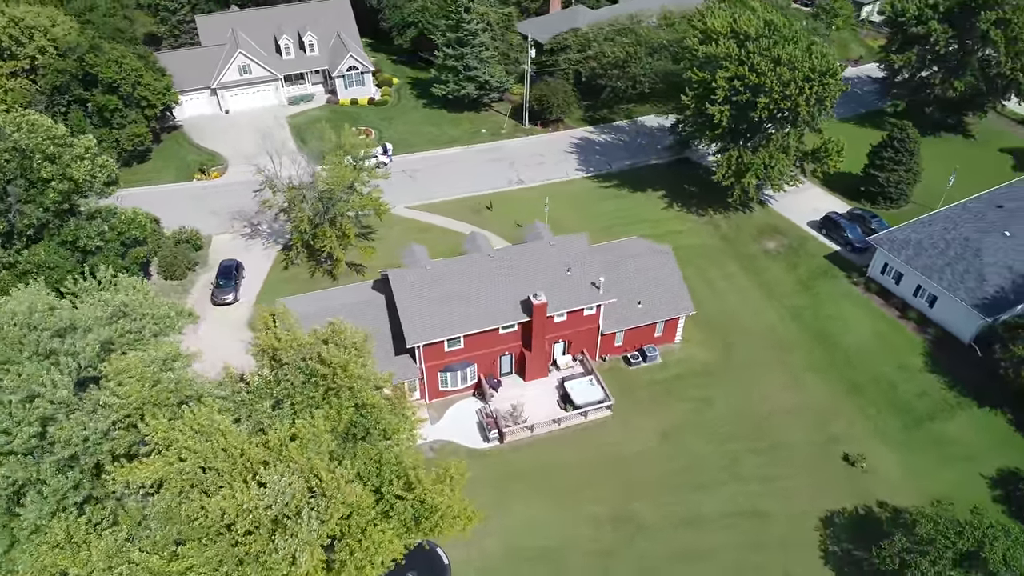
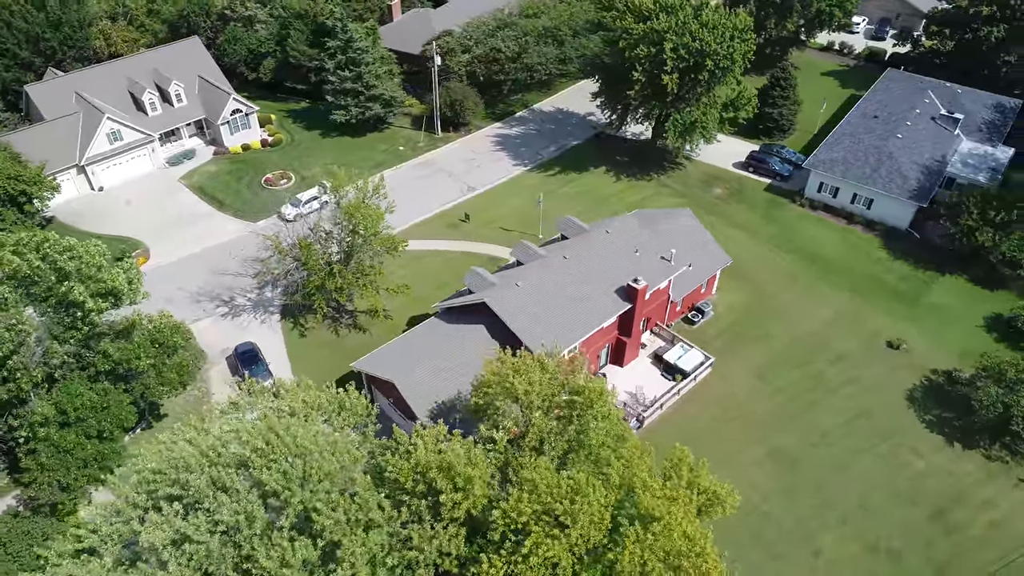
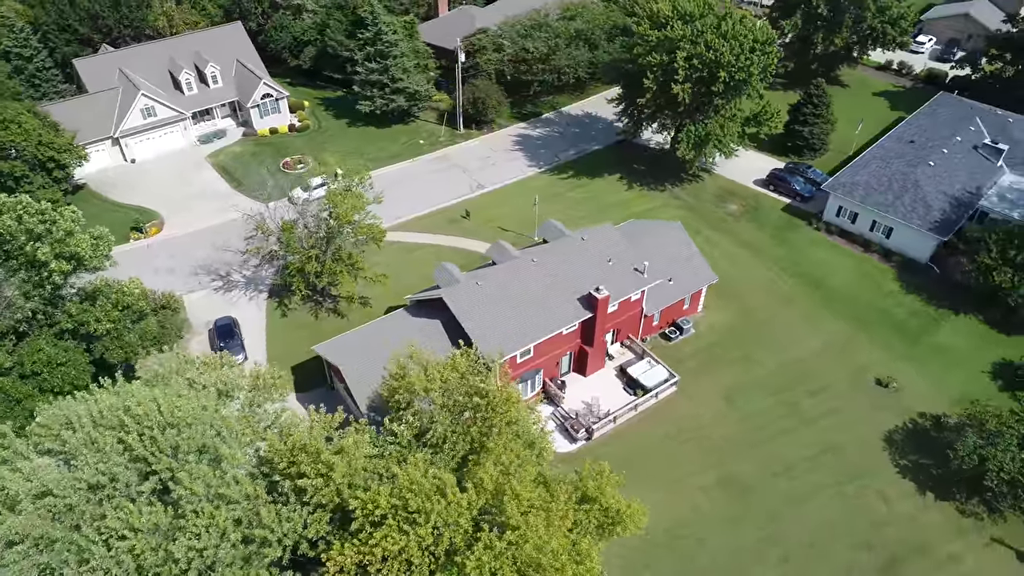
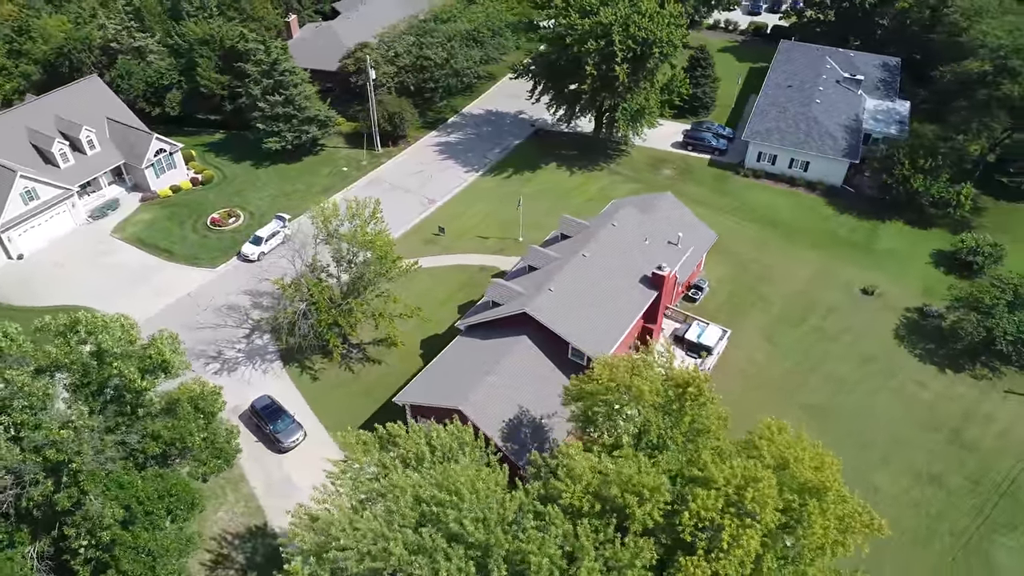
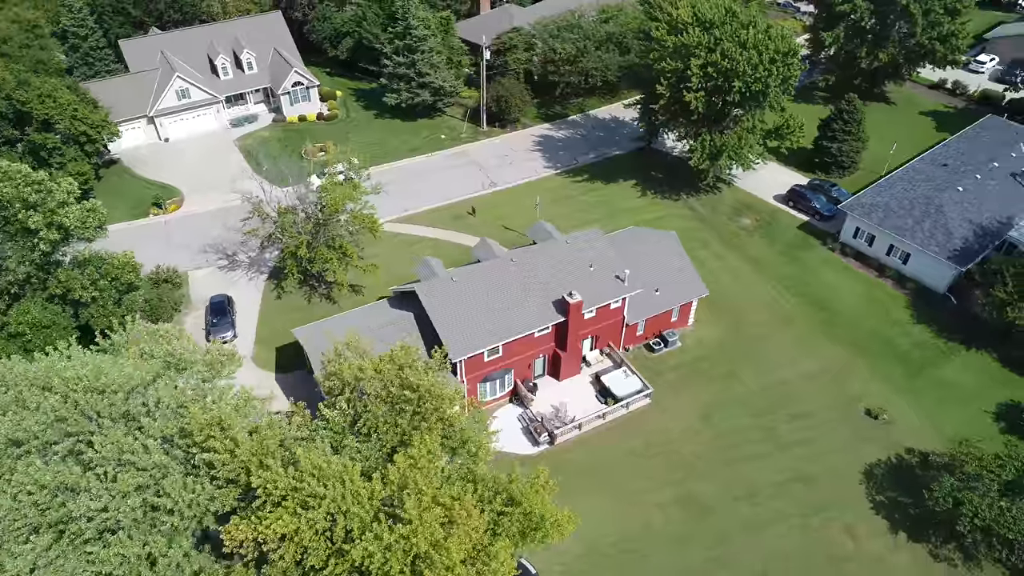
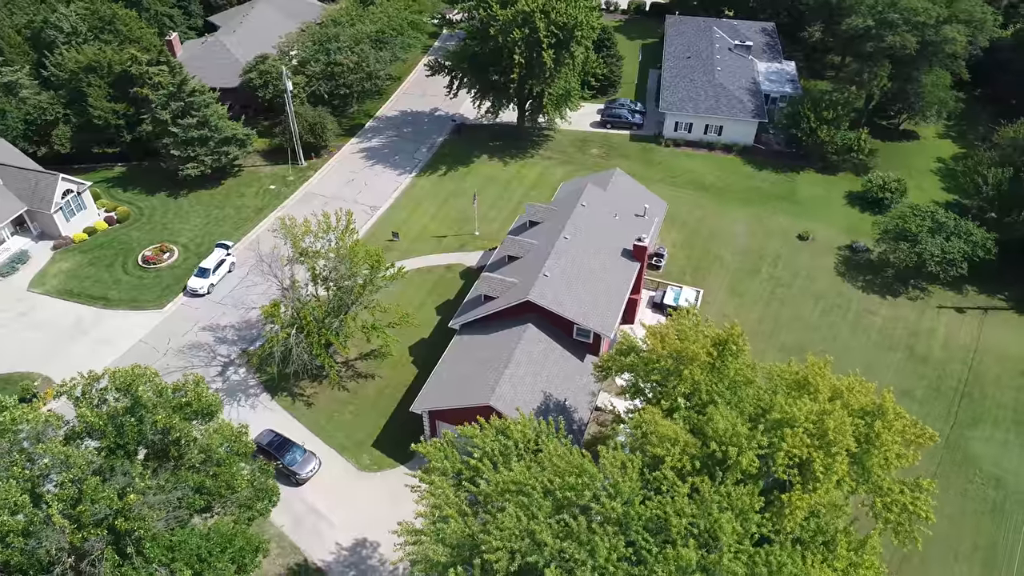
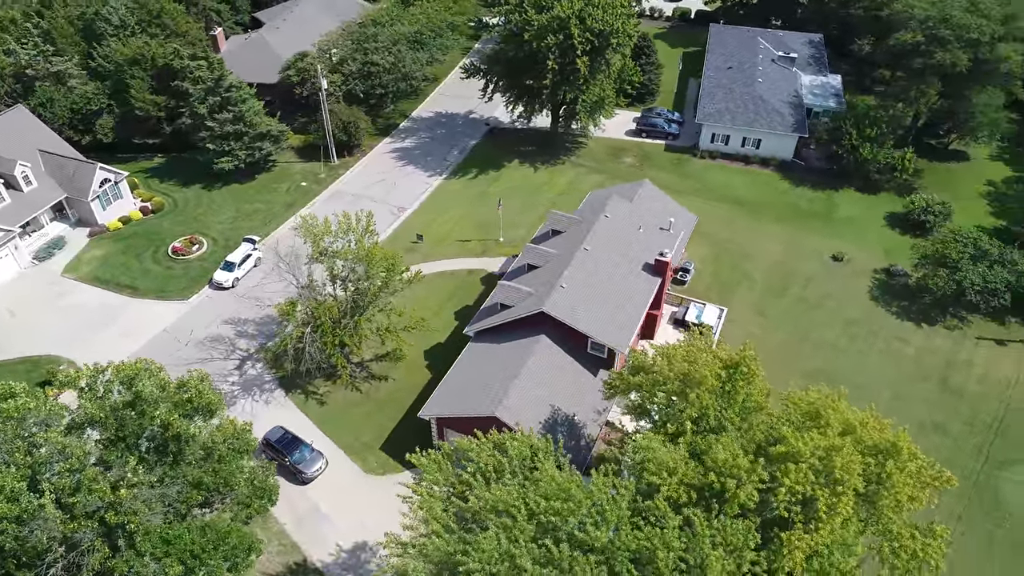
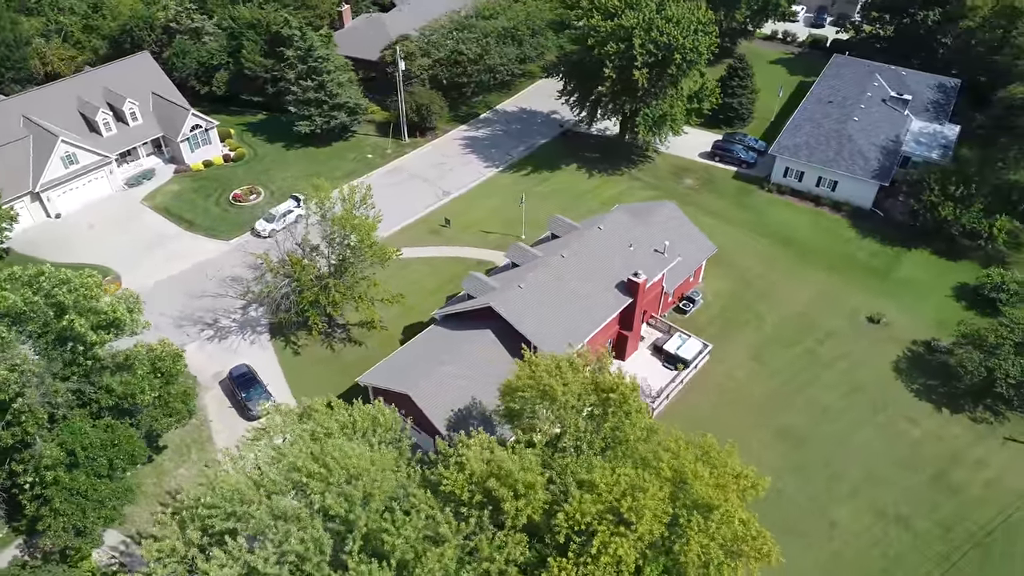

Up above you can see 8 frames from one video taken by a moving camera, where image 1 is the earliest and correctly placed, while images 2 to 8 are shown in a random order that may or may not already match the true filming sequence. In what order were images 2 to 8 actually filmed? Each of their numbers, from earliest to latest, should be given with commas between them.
5, 3, 2, 8, 4, 7, 6
